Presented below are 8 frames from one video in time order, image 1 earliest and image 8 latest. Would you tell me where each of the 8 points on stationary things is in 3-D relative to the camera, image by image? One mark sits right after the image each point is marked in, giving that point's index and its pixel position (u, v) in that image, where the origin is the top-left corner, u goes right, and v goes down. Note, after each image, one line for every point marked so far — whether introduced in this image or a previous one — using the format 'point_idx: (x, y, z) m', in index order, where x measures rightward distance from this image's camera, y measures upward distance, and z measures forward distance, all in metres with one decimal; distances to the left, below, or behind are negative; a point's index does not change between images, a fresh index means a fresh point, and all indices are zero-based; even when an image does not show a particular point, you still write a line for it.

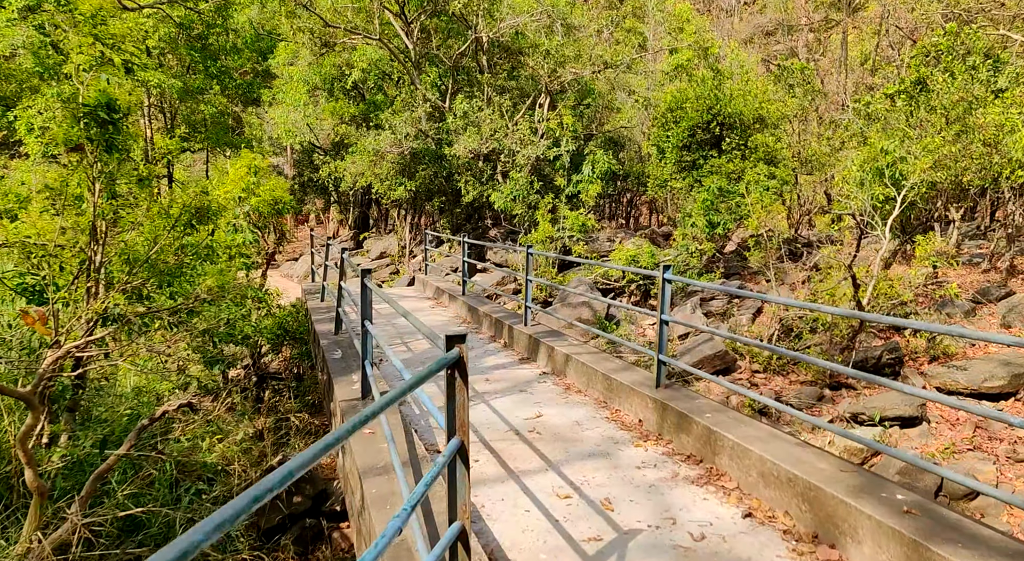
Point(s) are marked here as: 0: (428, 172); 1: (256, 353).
0: (-2.1, +2.7, +18.0) m
1: (-3.4, -1.0, +9.5) m
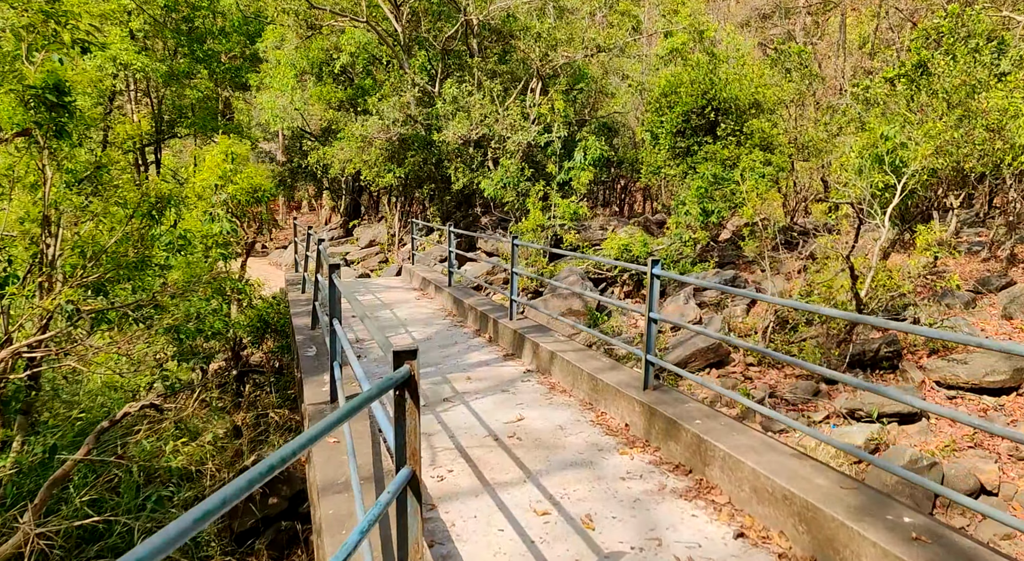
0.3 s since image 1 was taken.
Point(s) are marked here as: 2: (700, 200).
0: (-2.3, +3.0, +17.7) m
1: (-3.6, -0.8, +9.2) m
2: (+3.5, +1.6, +13.3) m
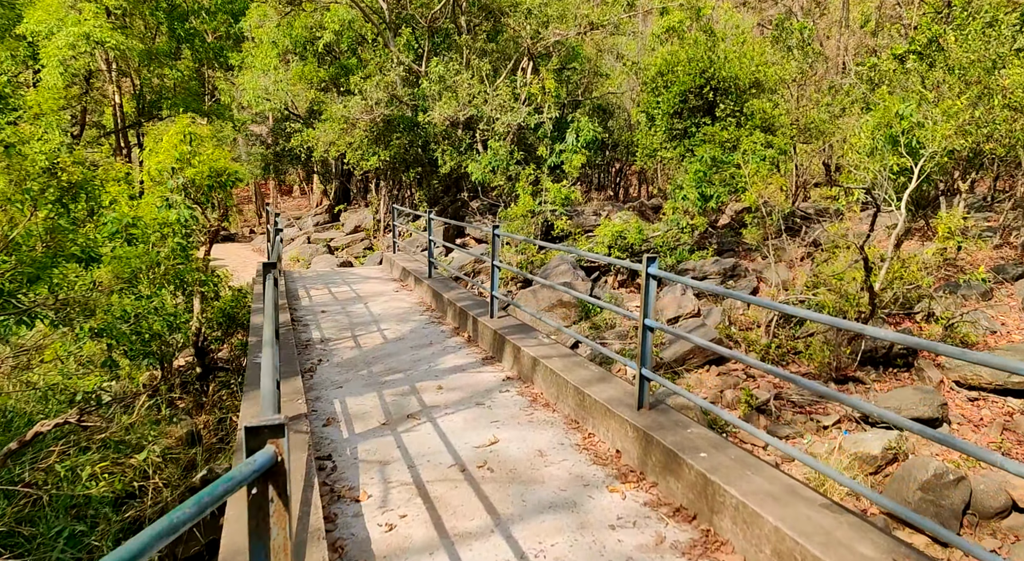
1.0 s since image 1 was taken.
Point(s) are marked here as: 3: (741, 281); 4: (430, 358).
0: (-2.6, +3.3, +16.9) m
1: (-3.8, -0.7, +8.5) m
2: (+3.3, +1.8, +12.6) m
3: (+3.8, 0.0, +11.7) m
4: (-0.7, -0.7, +6.0) m
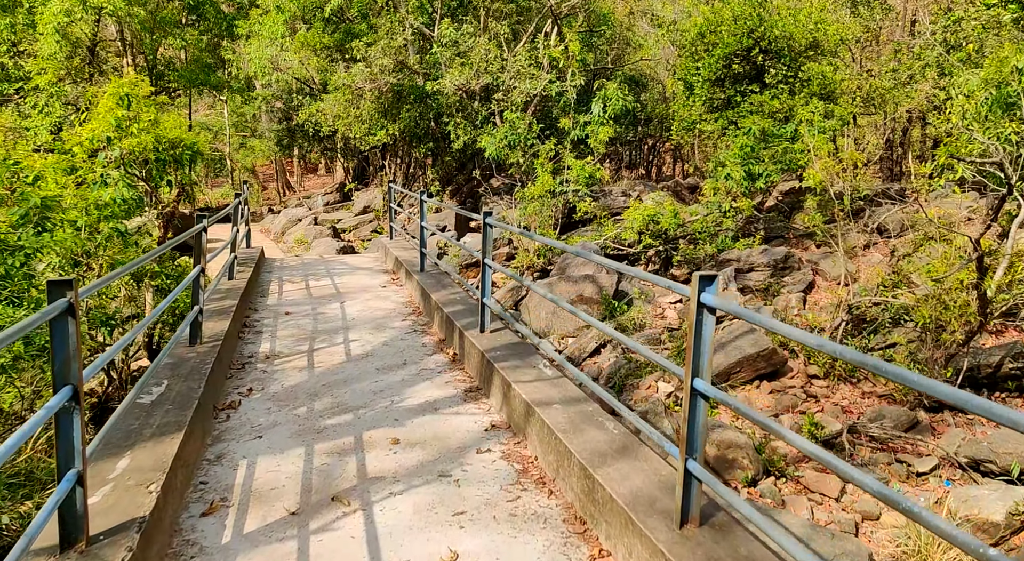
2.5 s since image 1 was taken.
0: (-2.1, +3.6, +15.4) m
1: (-3.7, -0.7, +7.2) m
2: (+3.5, +1.9, +10.9) m
3: (+4.0, +0.1, +10.0) m
4: (-0.7, -0.7, +4.5) m
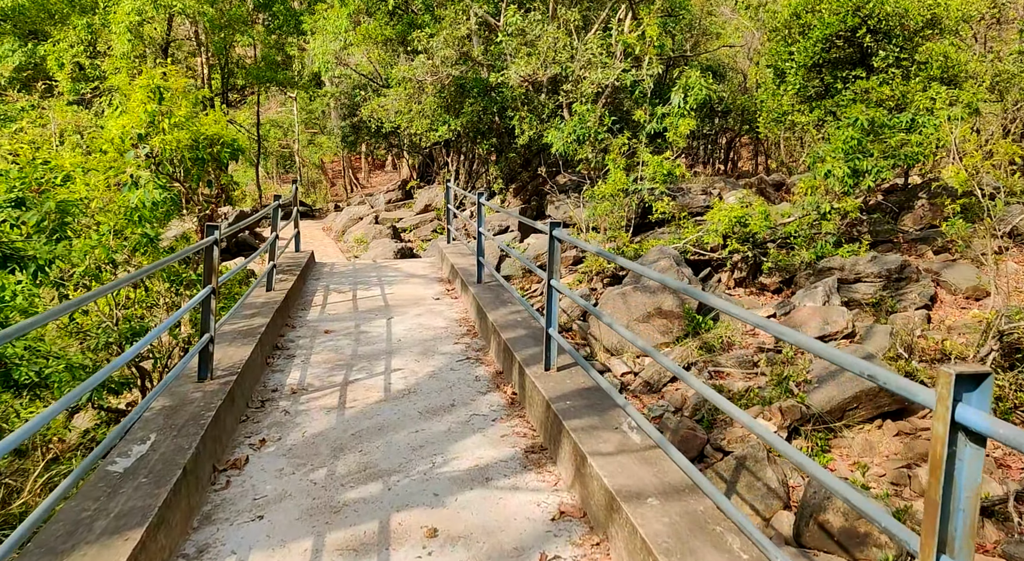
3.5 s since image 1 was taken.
0: (-0.7, +3.5, +14.5) m
1: (-3.1, -0.8, +6.6) m
2: (+4.5, +1.8, +9.5) m
3: (+4.9, -0.1, +8.7) m
4: (-0.4, -0.8, +3.6) m
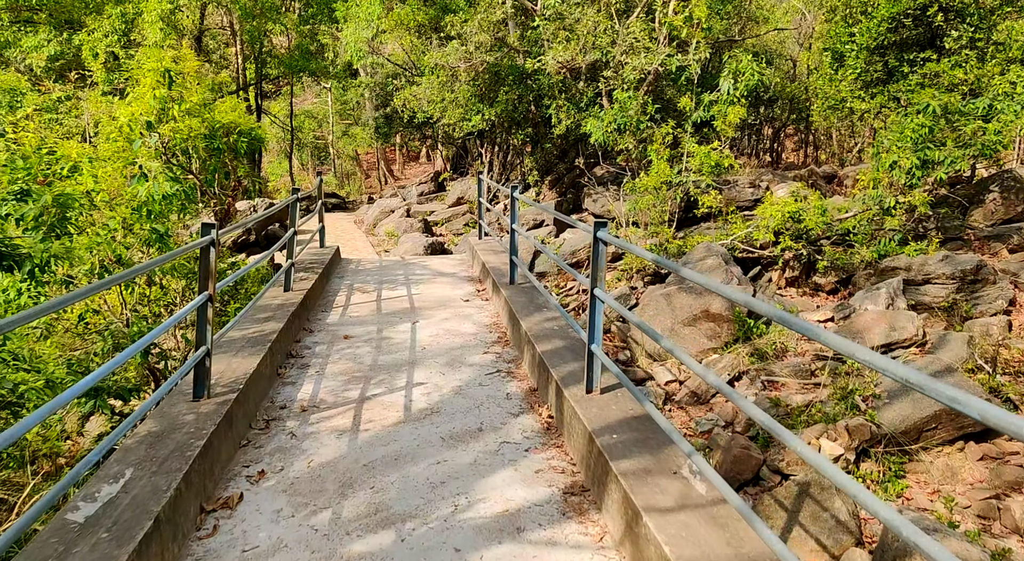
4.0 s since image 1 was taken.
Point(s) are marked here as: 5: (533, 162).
0: (0.0, +3.6, +14.0) m
1: (-2.8, -0.7, +6.2) m
2: (+5.0, +1.8, +8.7) m
3: (+5.3, -0.1, +7.9) m
4: (-0.2, -0.9, +3.1) m
5: (+0.5, +2.7, +16.0) m
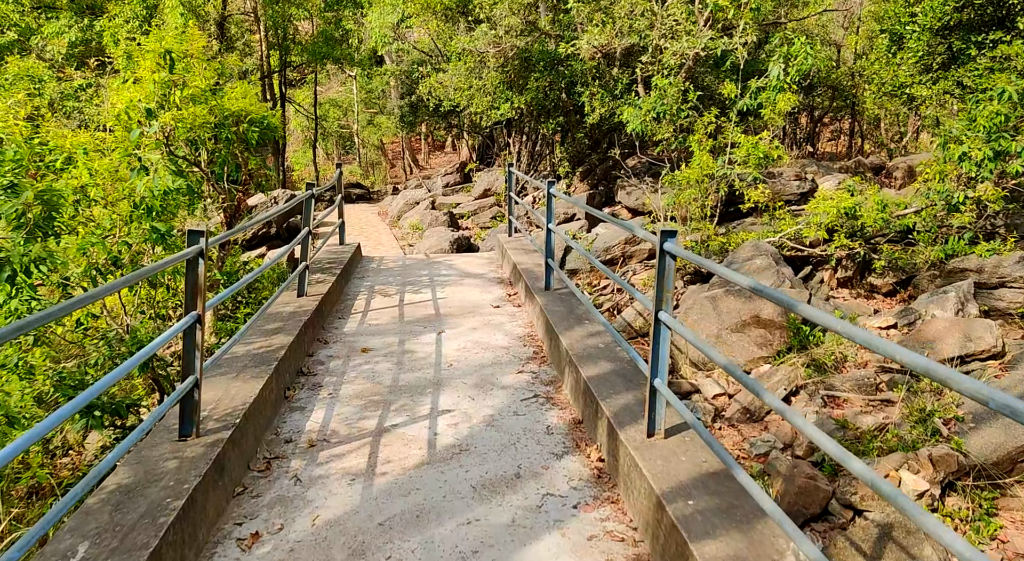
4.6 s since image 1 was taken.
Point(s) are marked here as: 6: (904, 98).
0: (+0.6, +3.7, +13.3) m
1: (-2.5, -0.8, +5.7) m
2: (+5.3, +1.7, +8.0) m
3: (+5.6, -0.2, +7.1) m
4: (0.0, -0.9, +2.5) m
5: (+1.1, +2.8, +15.4) m
6: (+6.4, +3.0, +12.0) m
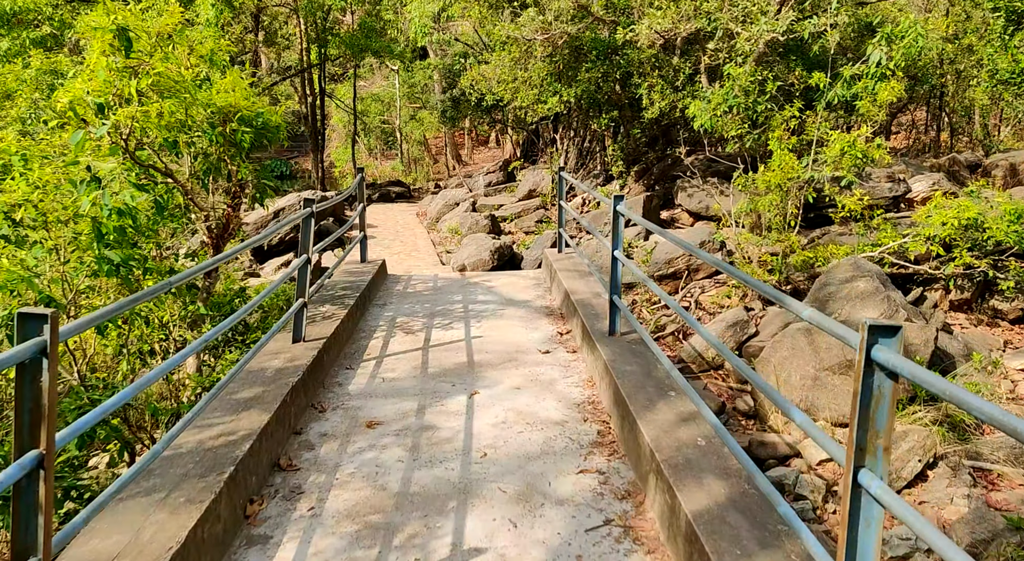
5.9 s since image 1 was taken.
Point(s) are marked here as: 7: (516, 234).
0: (+1.4, +3.5, +12.0) m
1: (-2.2, -1.0, +4.6) m
2: (+5.8, +1.4, +6.4) m
3: (+6.0, -0.4, +5.5) m
4: (+0.1, -1.2, +1.3) m
5: (+2.0, +2.6, +14.0) m
6: (+7.1, +2.7, +10.3) m
7: (+0.1, +0.8, +12.7) m
